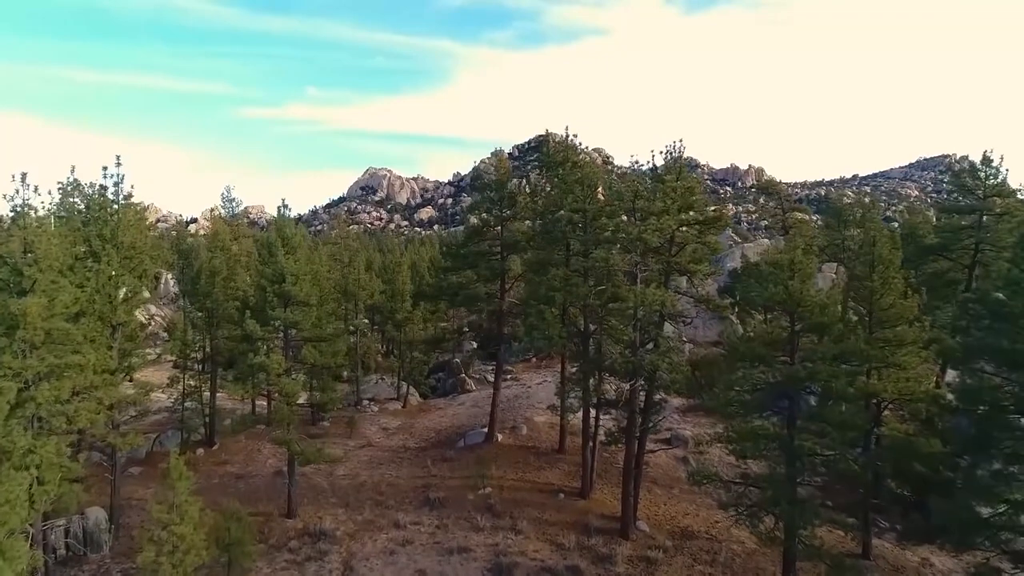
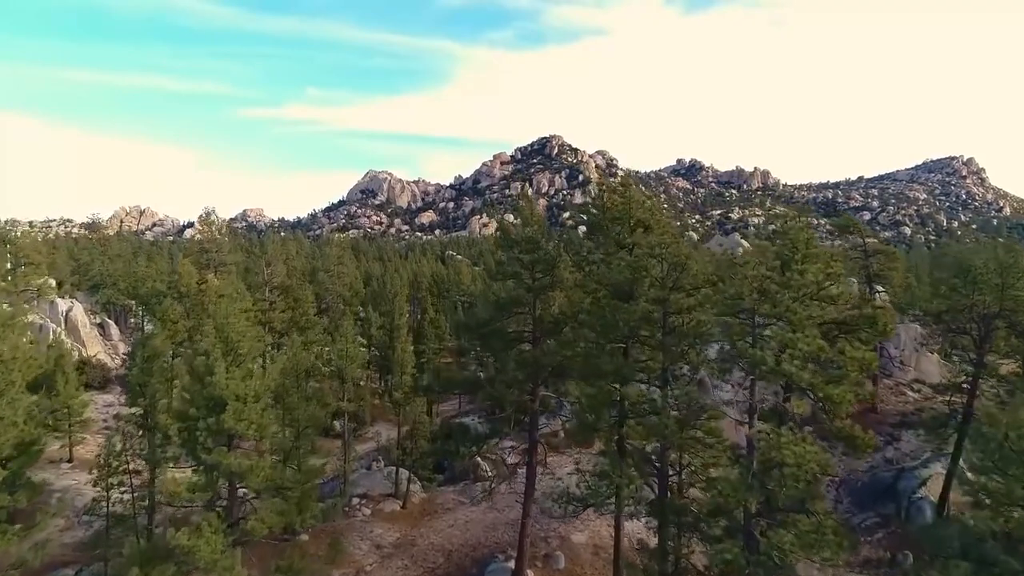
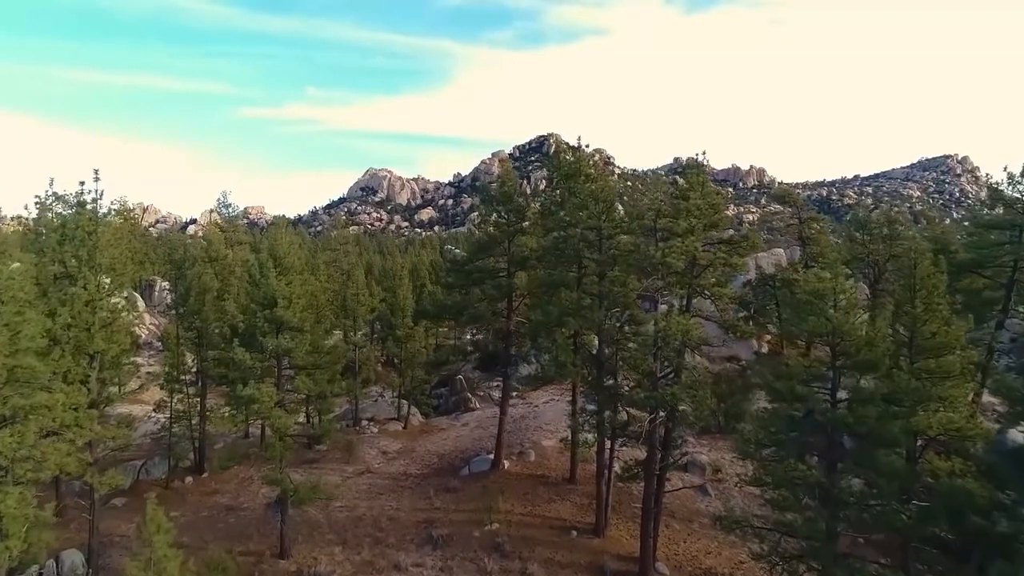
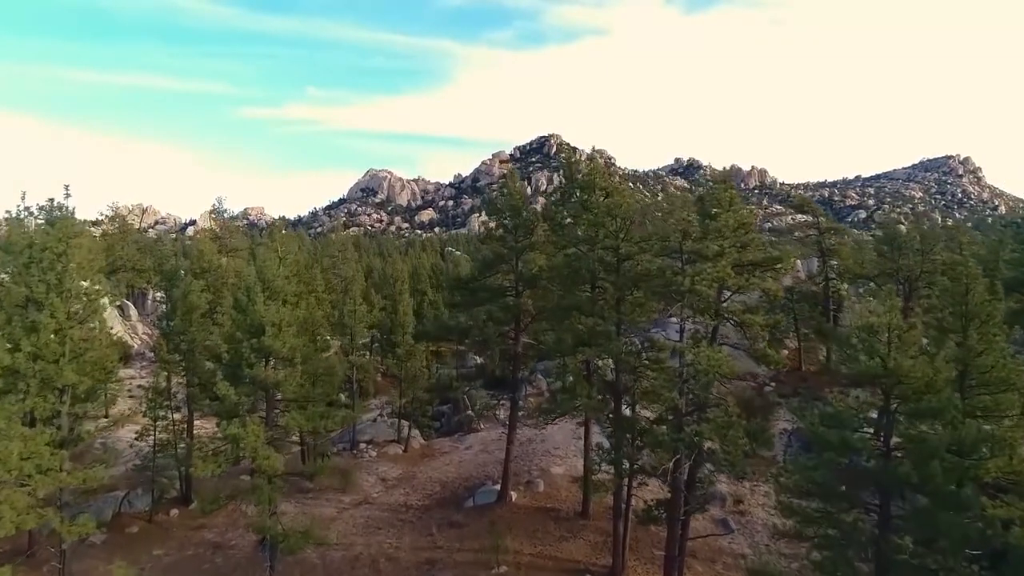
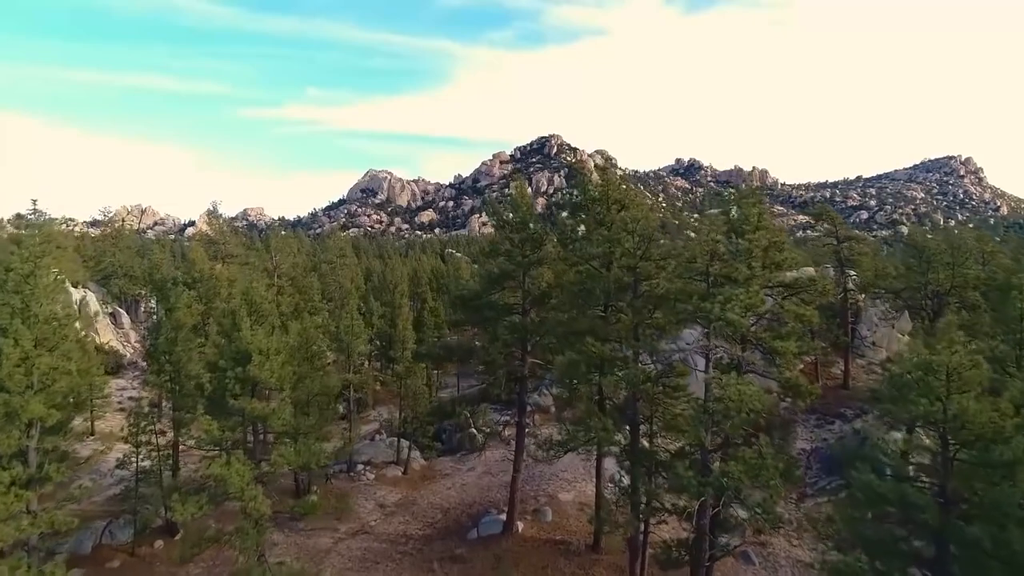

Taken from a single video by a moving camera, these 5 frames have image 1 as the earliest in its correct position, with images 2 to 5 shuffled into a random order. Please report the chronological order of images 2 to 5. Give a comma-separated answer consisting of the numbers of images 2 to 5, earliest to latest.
3, 4, 5, 2
